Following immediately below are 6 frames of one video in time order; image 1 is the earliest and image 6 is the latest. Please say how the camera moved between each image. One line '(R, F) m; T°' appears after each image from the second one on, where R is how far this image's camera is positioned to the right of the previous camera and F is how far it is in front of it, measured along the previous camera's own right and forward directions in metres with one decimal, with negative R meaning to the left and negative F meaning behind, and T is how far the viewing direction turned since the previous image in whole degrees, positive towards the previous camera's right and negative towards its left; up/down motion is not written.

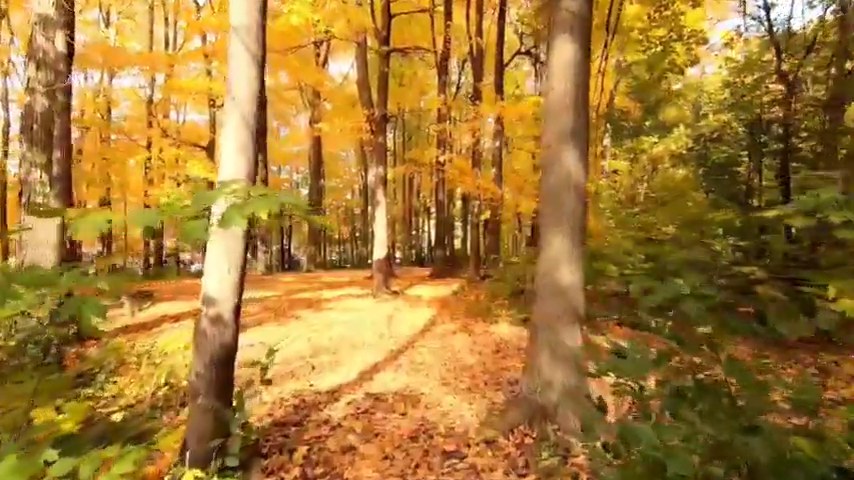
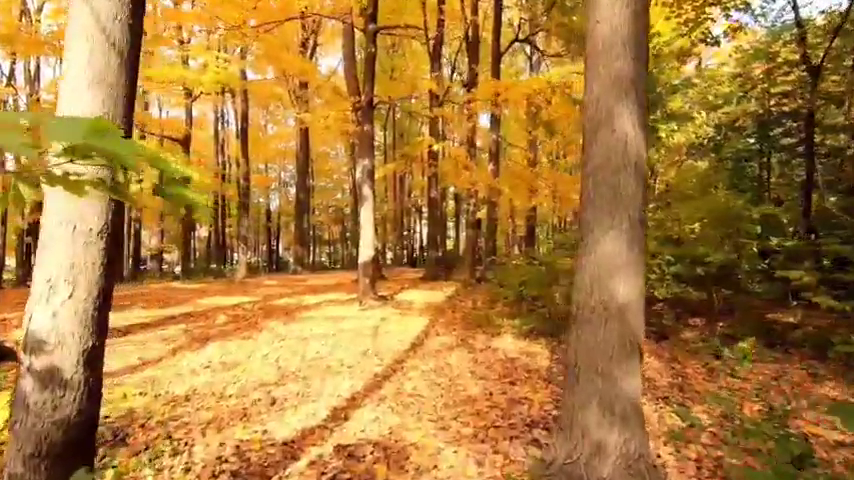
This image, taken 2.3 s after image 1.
(0.0, +1.3) m; +1°
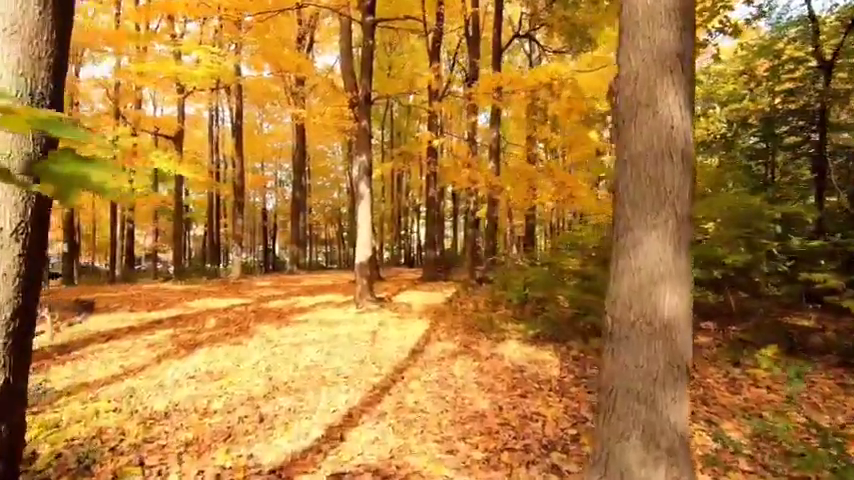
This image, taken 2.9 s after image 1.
(-0.1, +0.4) m; 0°
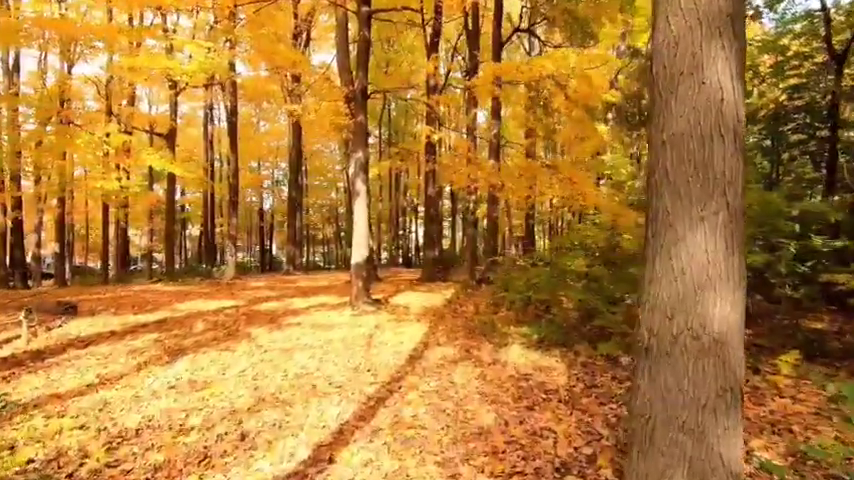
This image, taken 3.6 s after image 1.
(0.0, +0.4) m; 0°
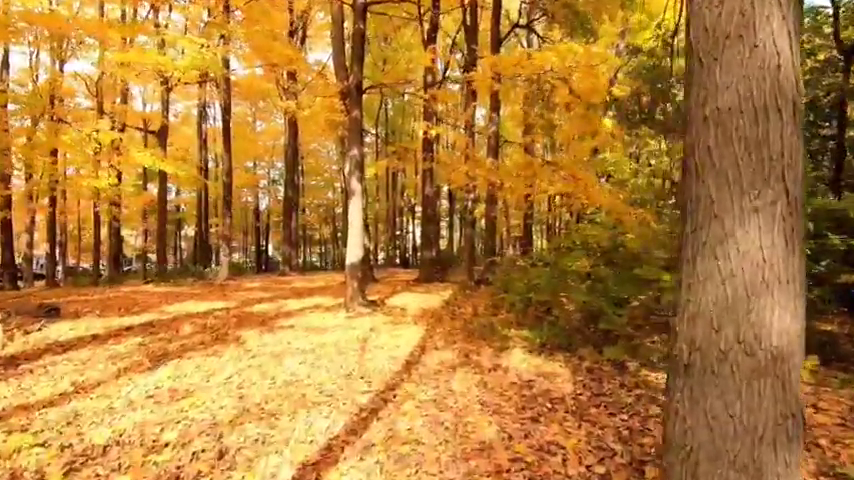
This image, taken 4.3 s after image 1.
(0.0, +0.4) m; 0°
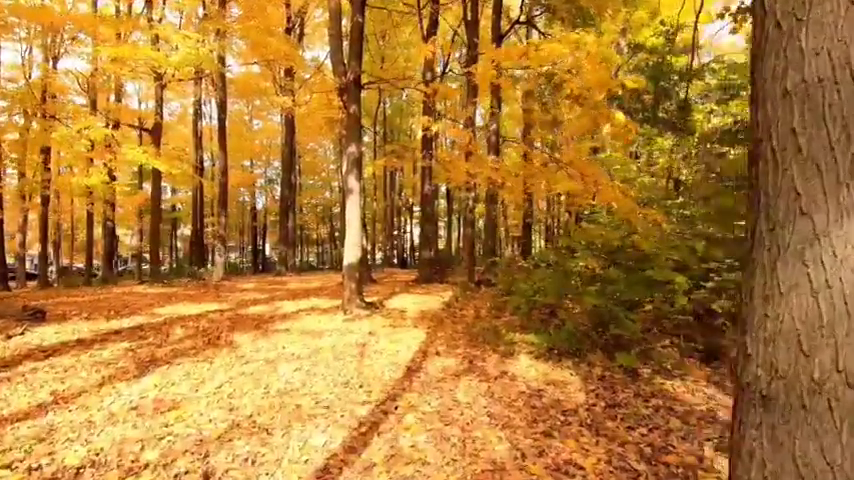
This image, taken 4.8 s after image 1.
(-0.1, +0.3) m; 0°
